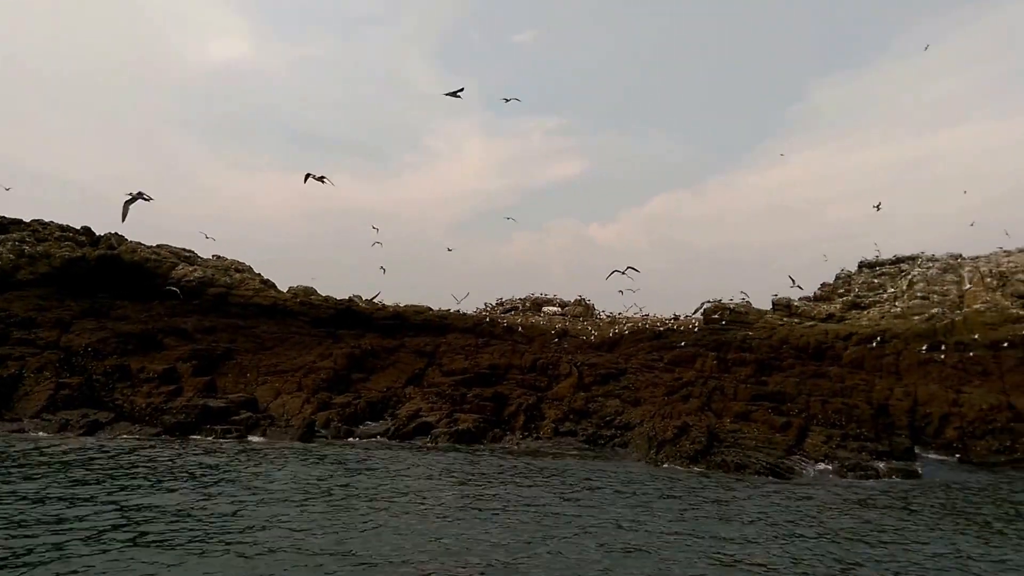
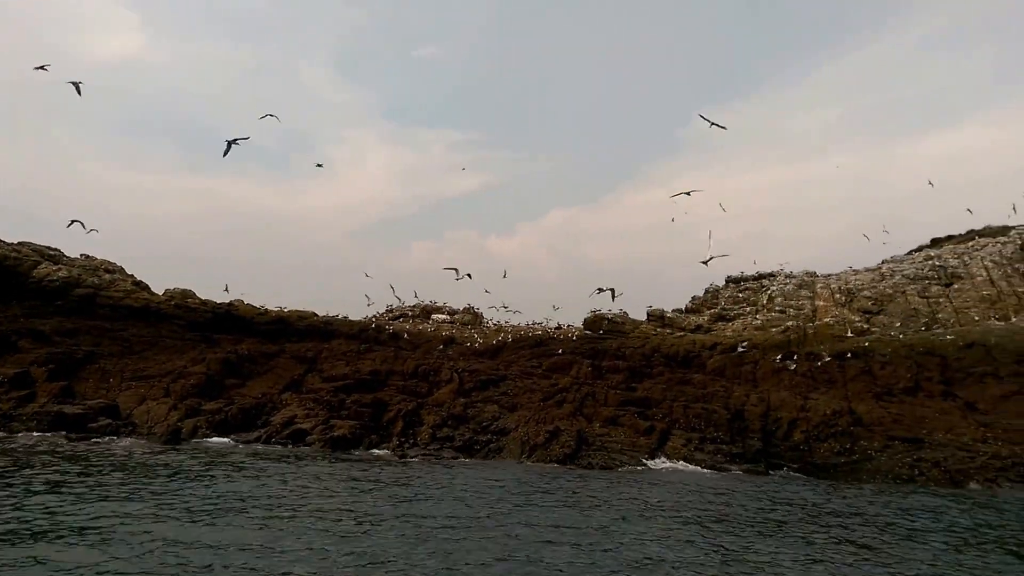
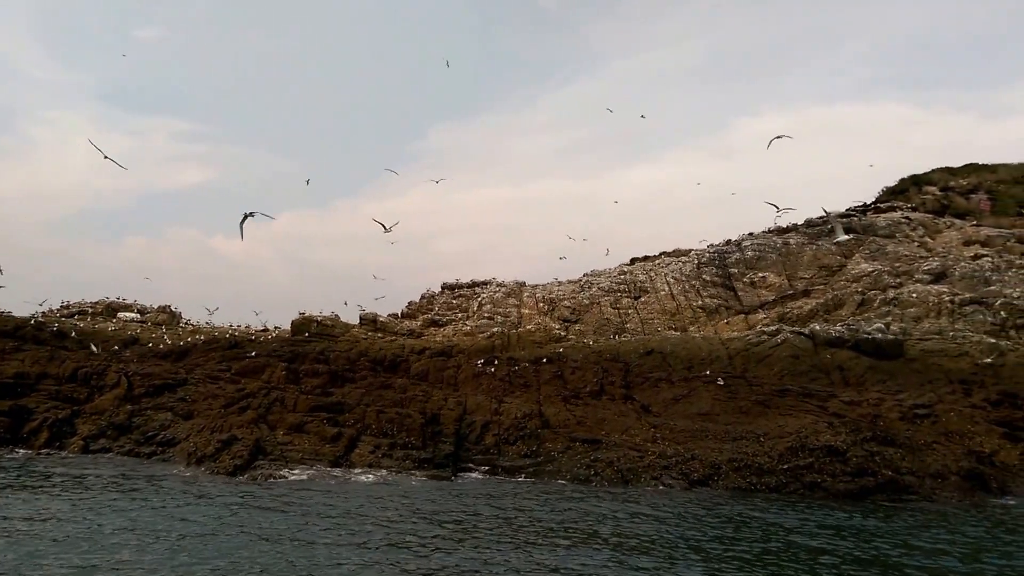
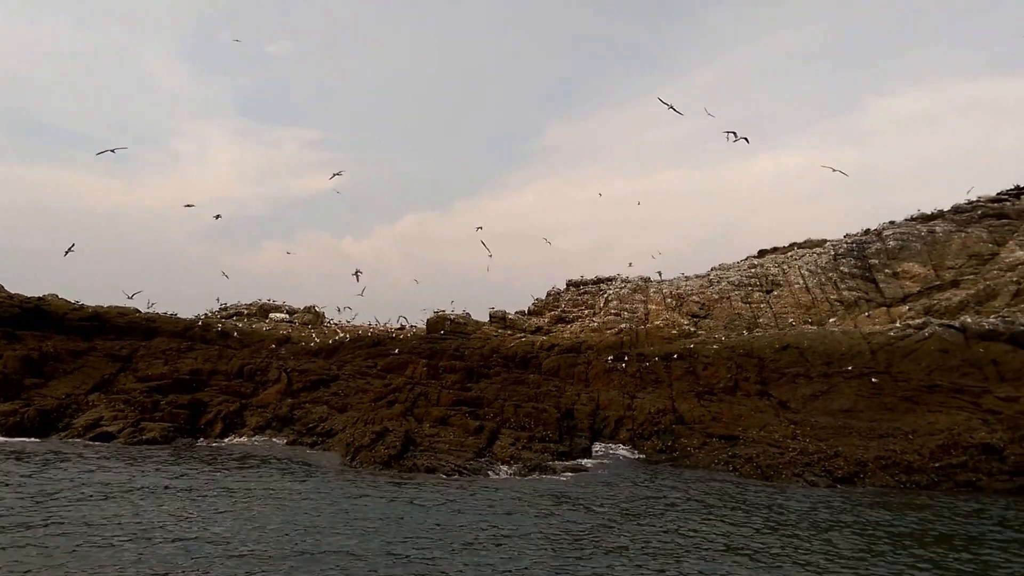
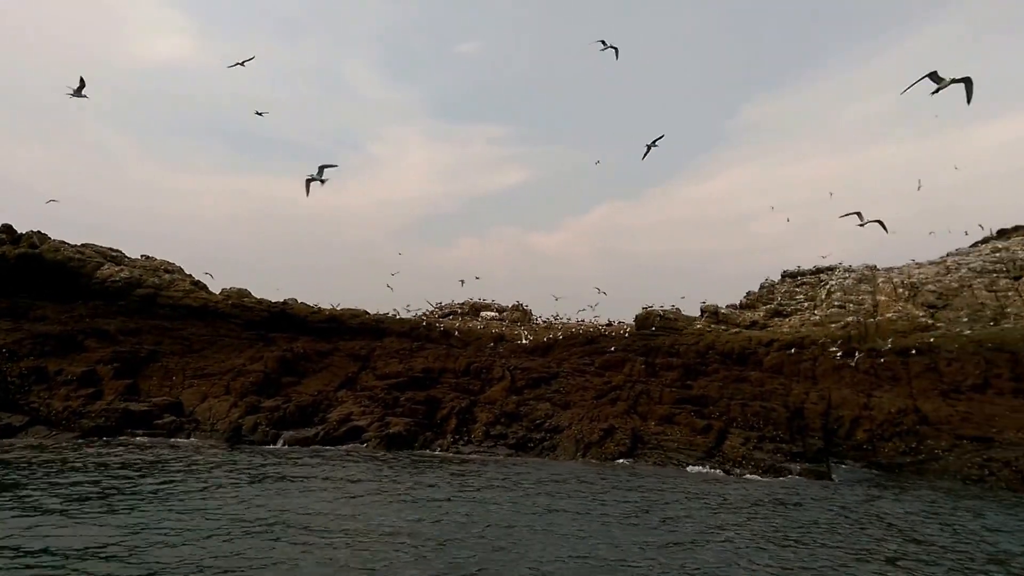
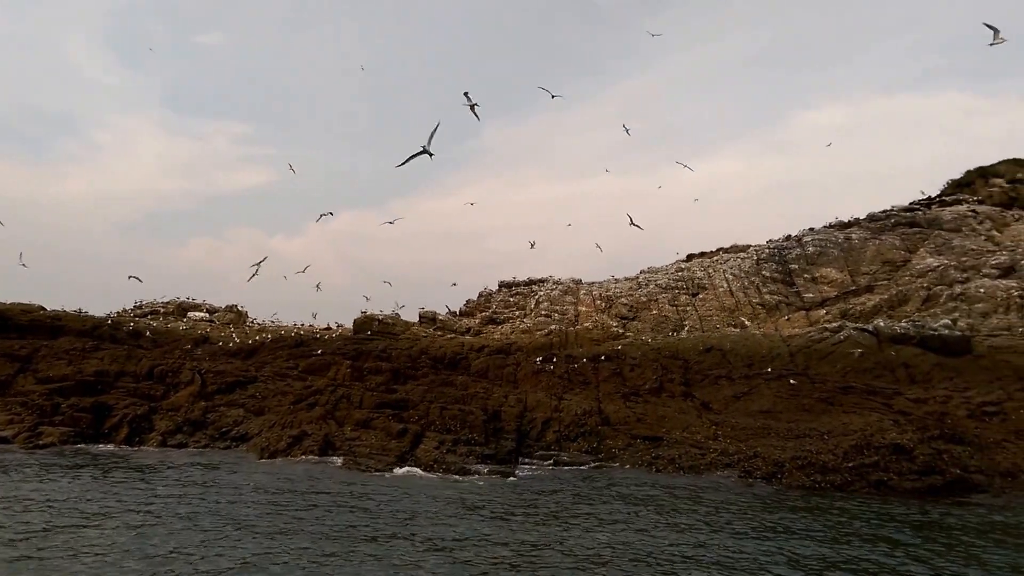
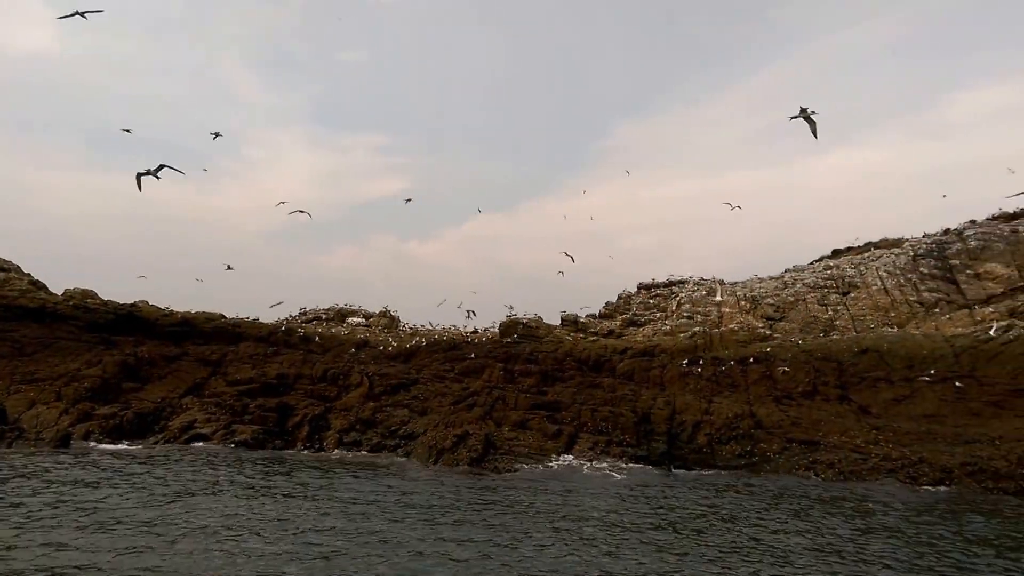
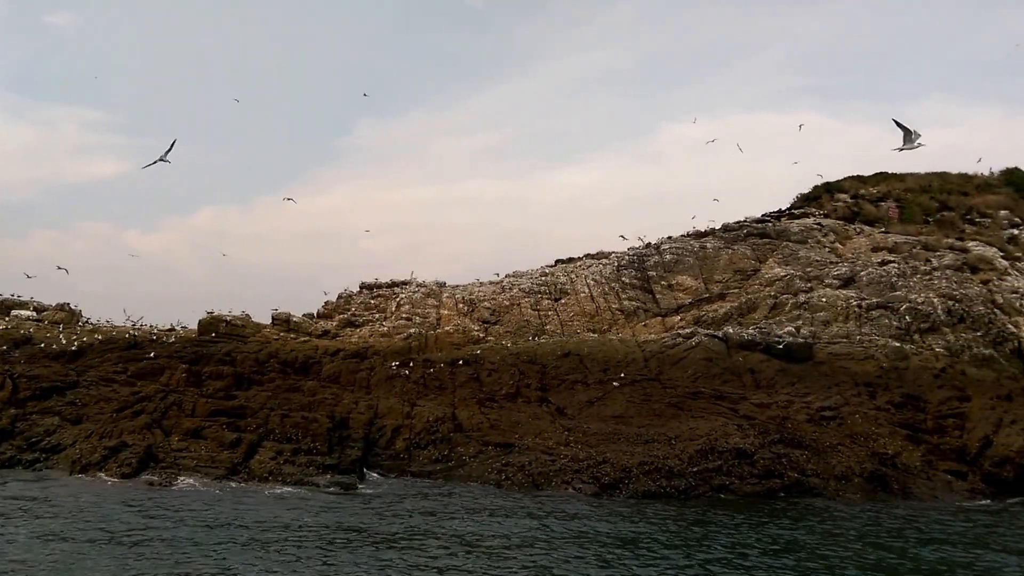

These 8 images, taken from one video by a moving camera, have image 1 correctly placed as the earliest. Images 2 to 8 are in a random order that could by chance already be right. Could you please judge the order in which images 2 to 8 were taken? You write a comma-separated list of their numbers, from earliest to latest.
5, 2, 7, 4, 6, 3, 8
